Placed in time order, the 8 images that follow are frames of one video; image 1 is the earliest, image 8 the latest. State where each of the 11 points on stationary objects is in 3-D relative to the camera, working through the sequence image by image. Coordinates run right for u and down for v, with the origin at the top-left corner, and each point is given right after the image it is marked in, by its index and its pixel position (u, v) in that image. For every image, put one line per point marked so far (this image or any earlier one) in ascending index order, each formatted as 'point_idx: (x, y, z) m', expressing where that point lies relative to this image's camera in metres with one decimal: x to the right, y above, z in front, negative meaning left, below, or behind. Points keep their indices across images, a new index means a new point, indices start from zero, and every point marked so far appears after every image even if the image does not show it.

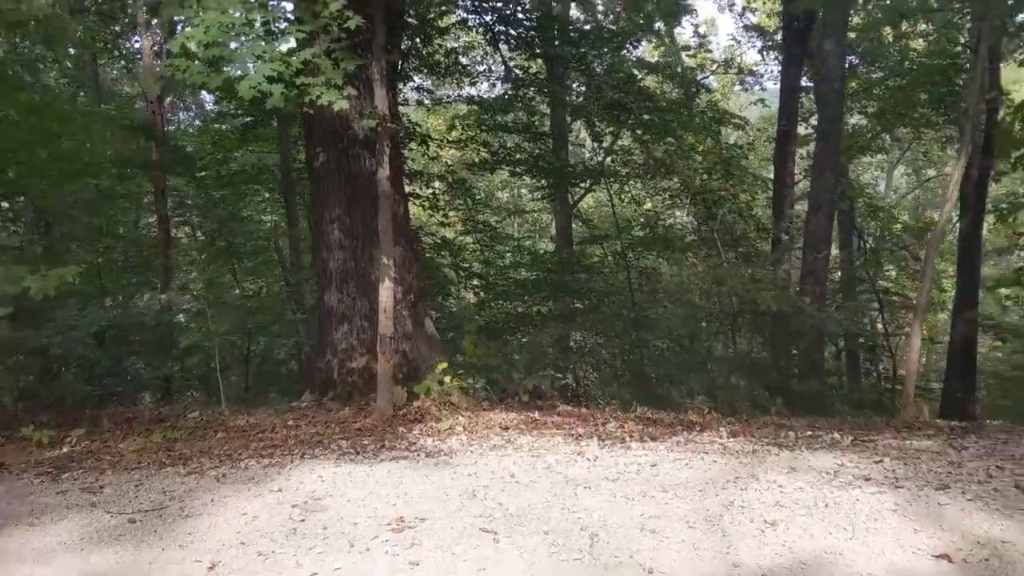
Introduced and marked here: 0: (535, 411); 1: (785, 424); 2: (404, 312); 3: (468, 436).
0: (+0.2, -0.9, +7.6) m
1: (+1.8, -0.9, +6.8) m
2: (-0.9, -0.2, +8.1) m
3: (-0.3, -0.9, +6.3) m
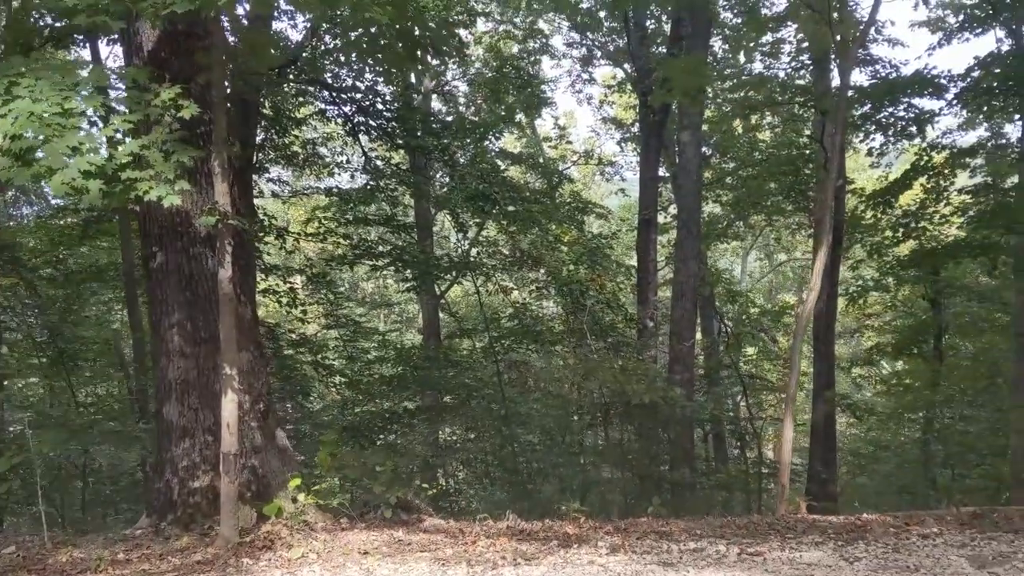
0: (-0.8, -1.7, +7.0) m
1: (+1.0, -1.5, +6.4) m
2: (-1.9, -1.0, +7.4) m
3: (-1.1, -1.5, +5.6) m
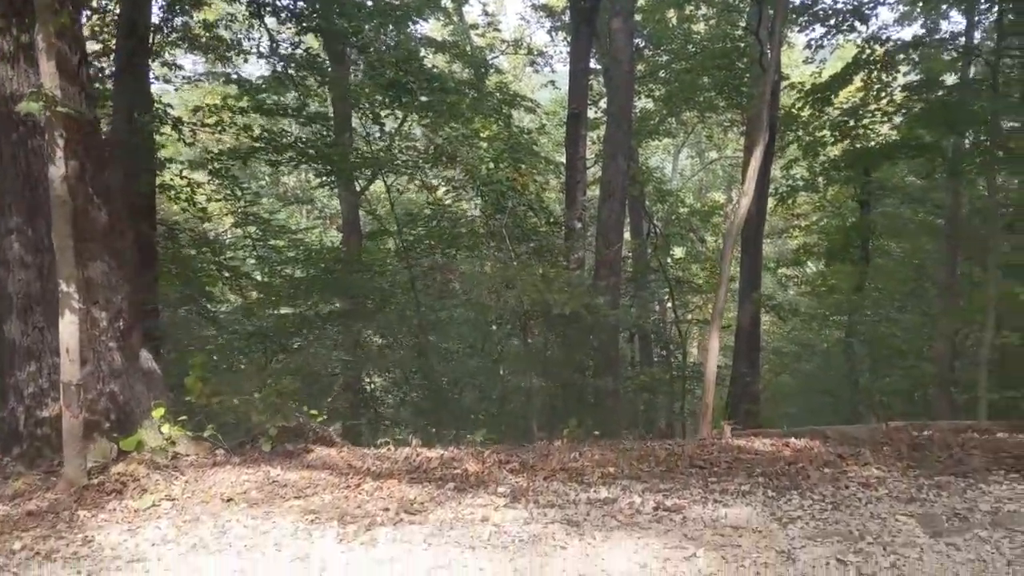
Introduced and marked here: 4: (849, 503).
0: (-1.4, -1.1, +6.2) m
1: (+0.4, -1.0, +5.7) m
2: (-2.6, -0.4, +6.4) m
3: (-1.6, -1.1, +4.8) m
4: (+1.4, -0.9, +4.1) m
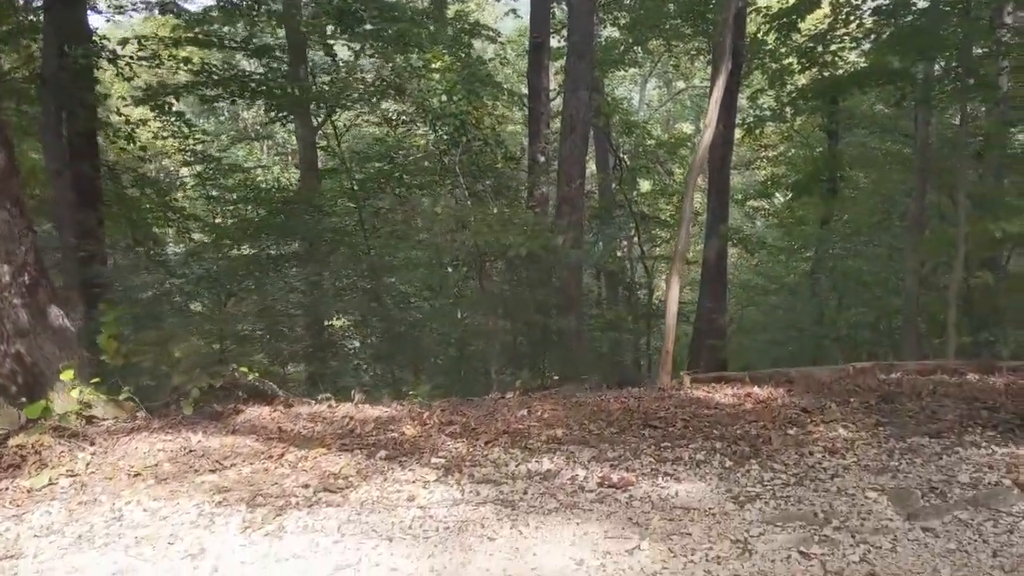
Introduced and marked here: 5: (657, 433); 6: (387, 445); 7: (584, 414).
0: (-1.8, -0.8, +5.7) m
1: (0.0, -0.7, +5.3) m
2: (-2.9, -0.1, +5.9) m
3: (-1.9, -0.9, +4.3) m
4: (+1.1, -0.7, +3.7) m
5: (+0.7, -0.7, +4.8) m
6: (-0.6, -0.8, +5.0) m
7: (+0.4, -0.7, +5.7) m
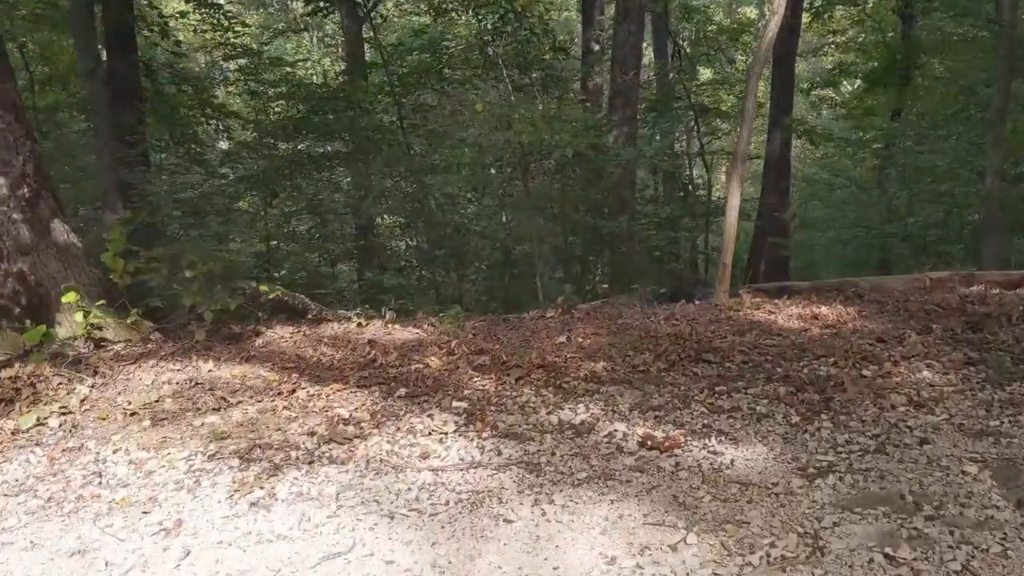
0: (-1.6, -0.4, +5.3) m
1: (+0.2, -0.3, +4.7) m
2: (-2.7, +0.4, +5.4) m
3: (-1.8, -0.6, +3.9) m
4: (+1.2, -0.5, +3.1) m
5: (+0.8, -0.4, +4.3) m
6: (-0.5, -0.4, +4.5) m
7: (+0.6, -0.3, +5.2) m
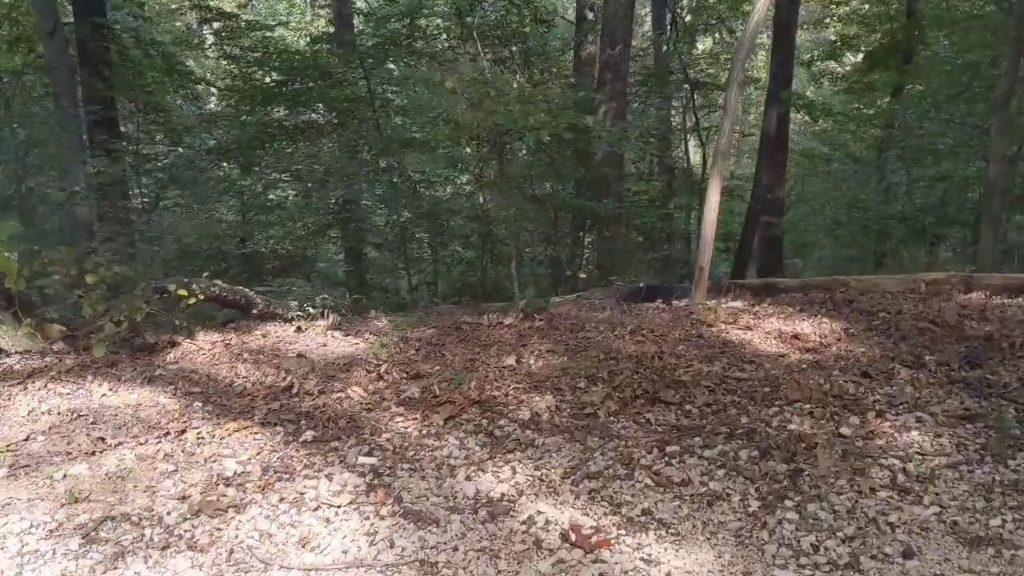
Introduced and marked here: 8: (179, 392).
0: (-1.8, -0.4, +4.7) m
1: (-0.1, -0.4, +4.1) m
2: (-3.0, +0.4, +4.8) m
3: (-2.1, -0.7, +3.3) m
4: (+0.9, -0.6, +2.5) m
5: (+0.6, -0.5, +3.7) m
6: (-0.7, -0.5, +3.9) m
7: (+0.3, -0.4, +4.6) m
8: (-1.5, -0.4, +4.5) m
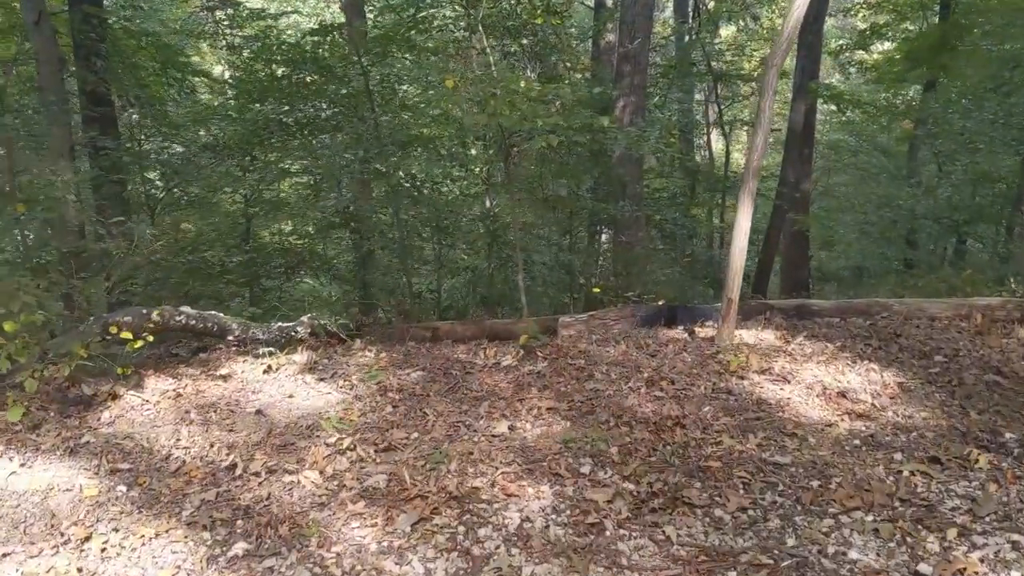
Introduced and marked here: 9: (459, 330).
0: (-1.9, -0.6, +3.9) m
1: (-0.1, -0.7, +3.4) m
2: (-3.0, +0.2, +4.1) m
3: (-2.1, -0.9, +2.6) m
4: (+0.8, -0.9, +1.7) m
5: (+0.5, -0.7, +2.9) m
6: (-0.8, -0.7, +3.1) m
7: (+0.3, -0.6, +3.8) m
8: (-1.5, -0.7, +3.7) m
9: (-0.3, -0.3, +6.3) m
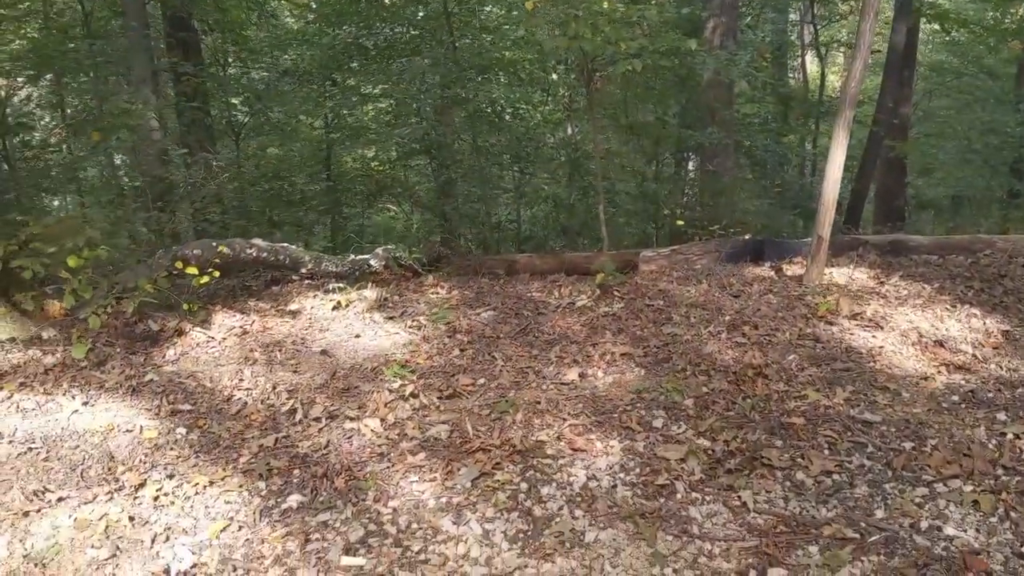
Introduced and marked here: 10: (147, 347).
0: (-1.6, -0.4, +3.9) m
1: (+0.1, -0.5, +3.2) m
2: (-2.7, +0.4, +4.1) m
3: (-2.0, -0.8, +2.6) m
4: (+0.9, -0.8, +1.5) m
5: (+0.7, -0.6, +2.7) m
6: (-0.6, -0.6, +3.0) m
7: (+0.5, -0.4, +3.6) m
8: (-1.3, -0.4, +3.7) m
9: (+0.1, +0.1, +6.1) m
10: (-1.6, -0.2, +4.3) m
